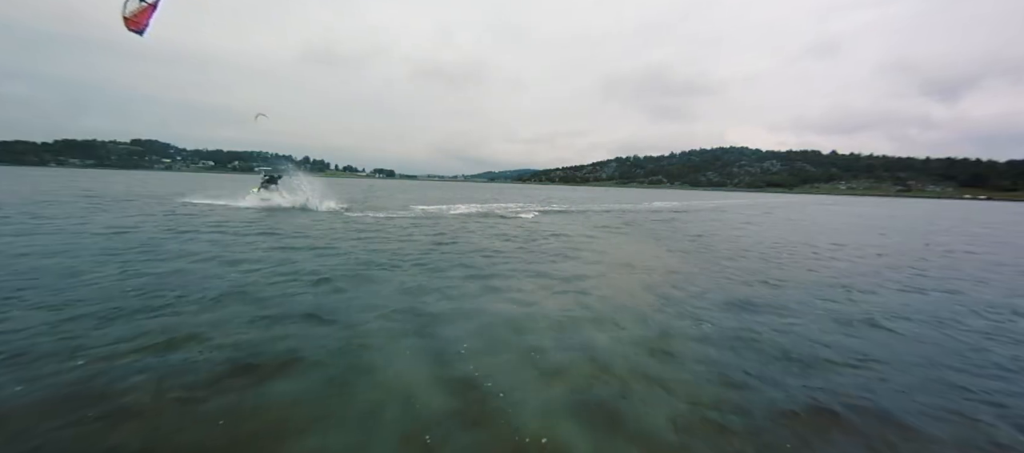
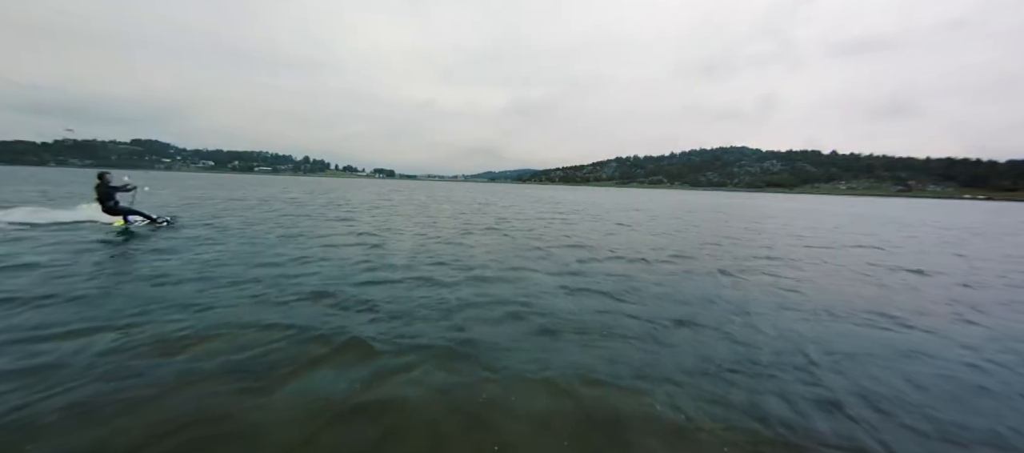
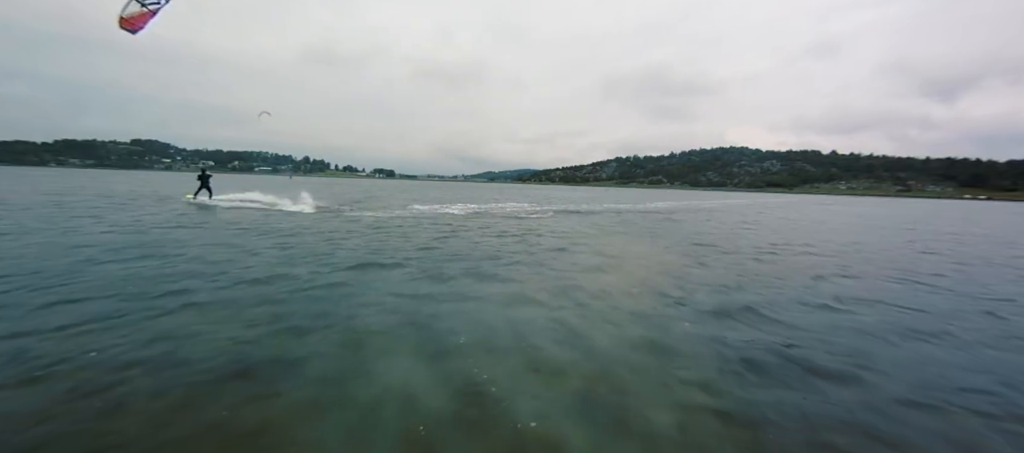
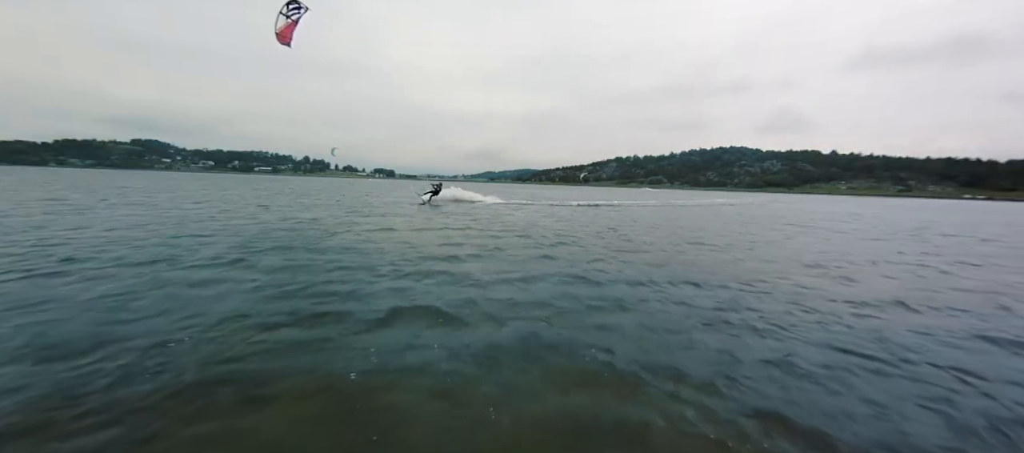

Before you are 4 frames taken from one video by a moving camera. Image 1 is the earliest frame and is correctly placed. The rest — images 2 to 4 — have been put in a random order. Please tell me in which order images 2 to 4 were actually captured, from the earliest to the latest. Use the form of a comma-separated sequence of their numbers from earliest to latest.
3, 2, 4
